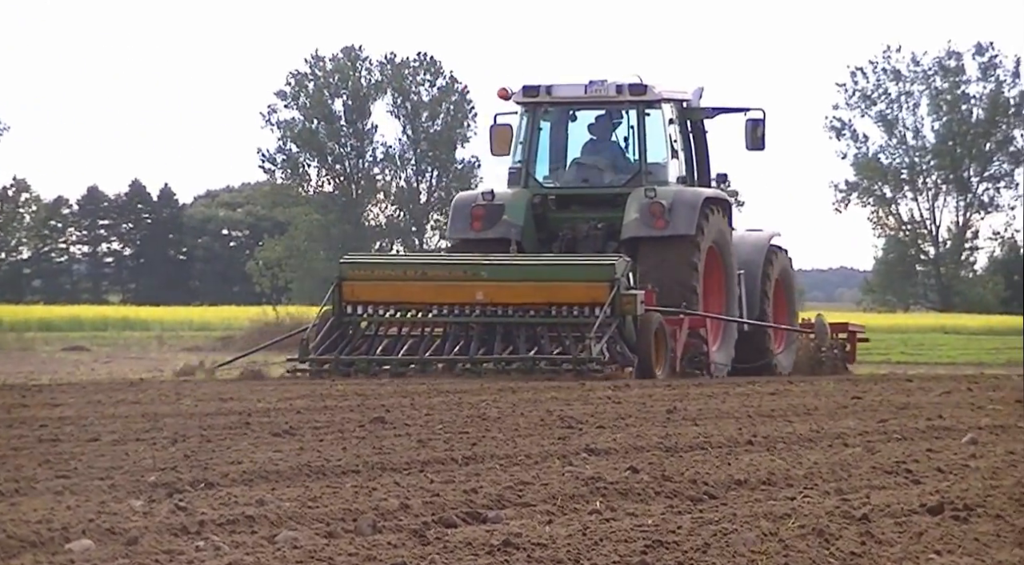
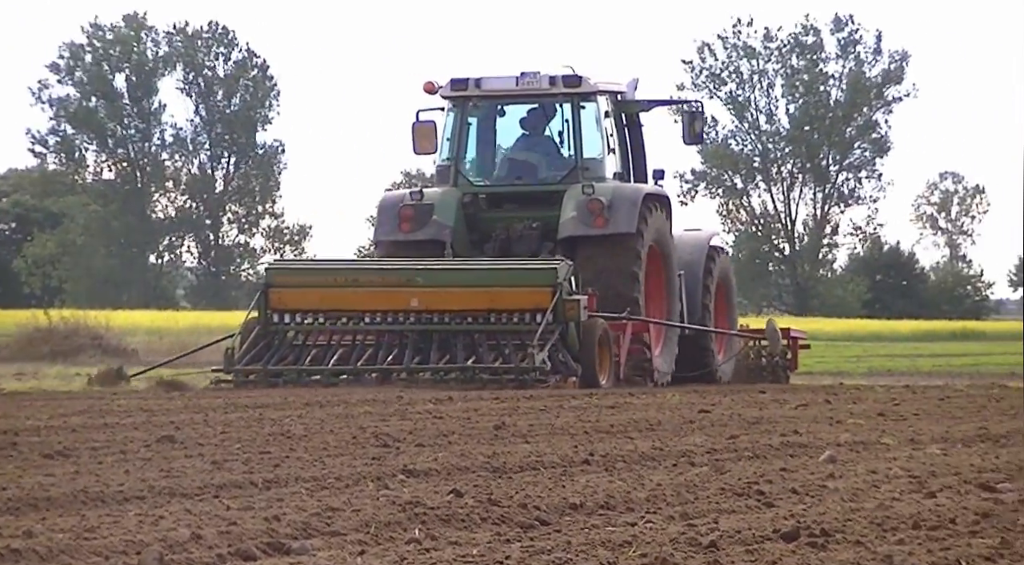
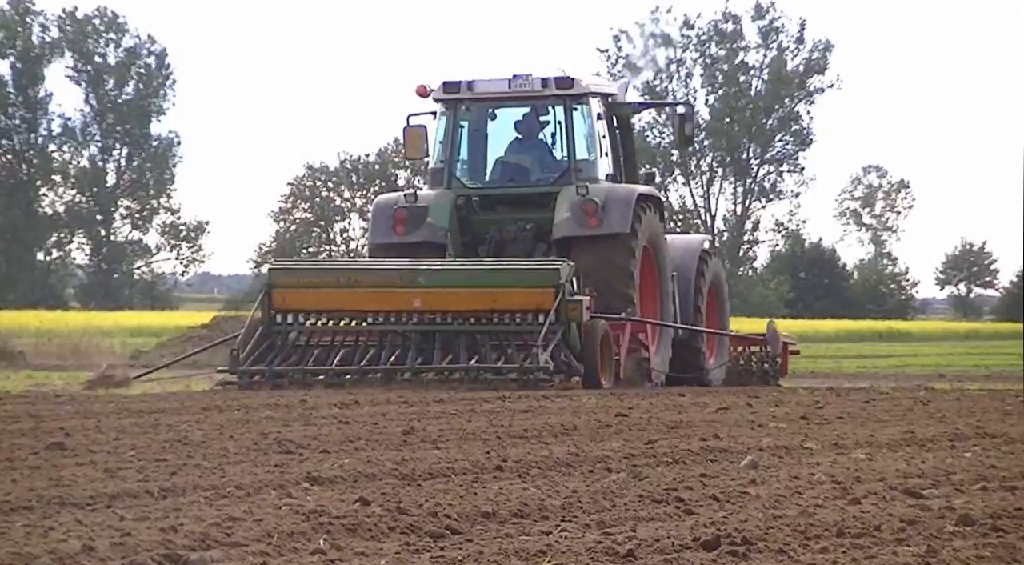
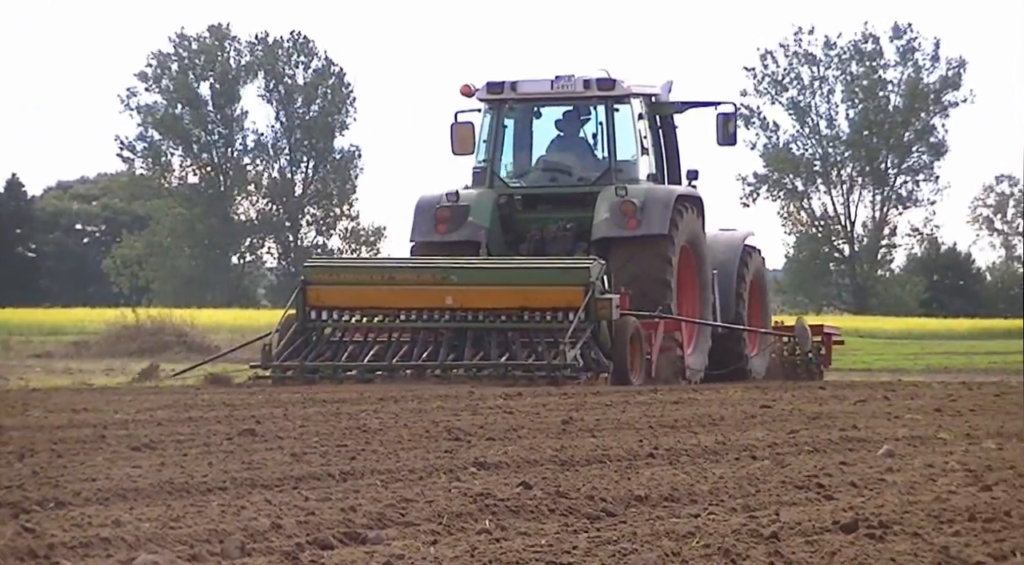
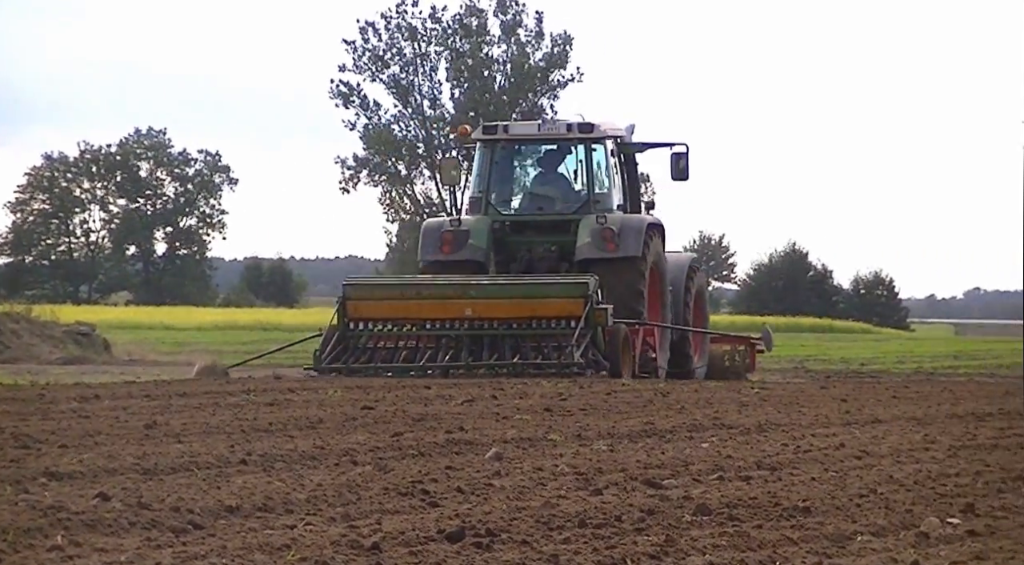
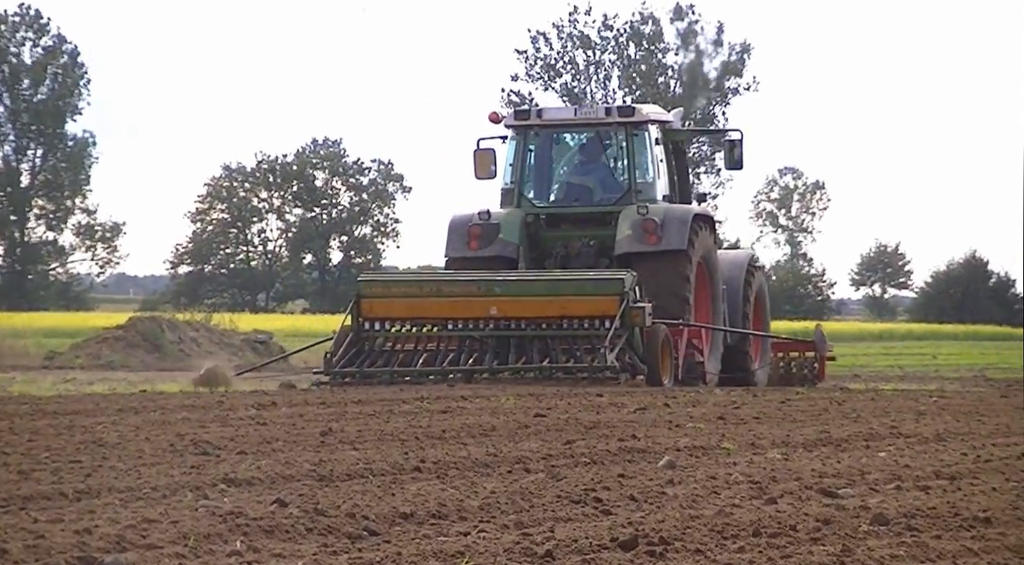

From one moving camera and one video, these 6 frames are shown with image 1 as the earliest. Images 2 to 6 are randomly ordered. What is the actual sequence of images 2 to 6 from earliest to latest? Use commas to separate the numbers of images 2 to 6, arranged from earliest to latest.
4, 2, 3, 6, 5
